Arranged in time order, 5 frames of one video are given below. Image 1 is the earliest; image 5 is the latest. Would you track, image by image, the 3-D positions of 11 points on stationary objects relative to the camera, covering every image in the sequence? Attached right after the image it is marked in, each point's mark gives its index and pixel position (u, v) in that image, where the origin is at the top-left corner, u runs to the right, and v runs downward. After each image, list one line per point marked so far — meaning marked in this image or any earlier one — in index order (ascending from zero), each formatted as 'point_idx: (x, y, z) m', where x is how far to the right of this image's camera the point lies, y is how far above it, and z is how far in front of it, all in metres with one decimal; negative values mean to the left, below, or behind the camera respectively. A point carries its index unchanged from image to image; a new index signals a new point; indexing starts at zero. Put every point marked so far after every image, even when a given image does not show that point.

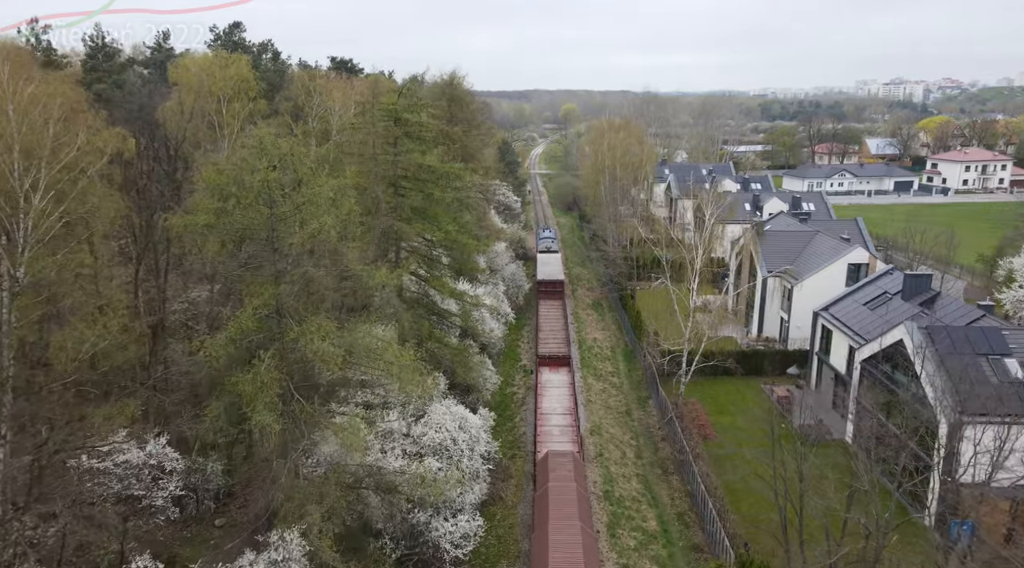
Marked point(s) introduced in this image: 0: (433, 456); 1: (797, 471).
0: (-2.0, -4.3, +17.7) m
1: (+5.4, -3.6, +13.5) m
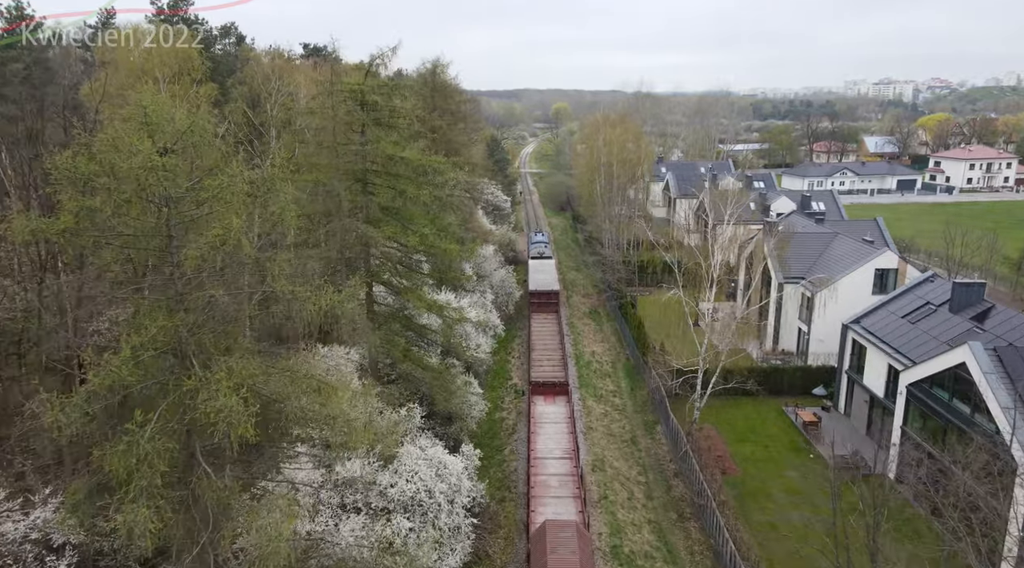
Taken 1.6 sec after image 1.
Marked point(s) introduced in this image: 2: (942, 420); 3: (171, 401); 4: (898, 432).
0: (-2.2, -4.7, +14.4) m
1: (+5.2, -3.9, +10.3) m
2: (+10.6, -3.3, +17.3) m
3: (-4.4, -1.5, +8.9) m
4: (+10.5, -4.0, +19.2) m
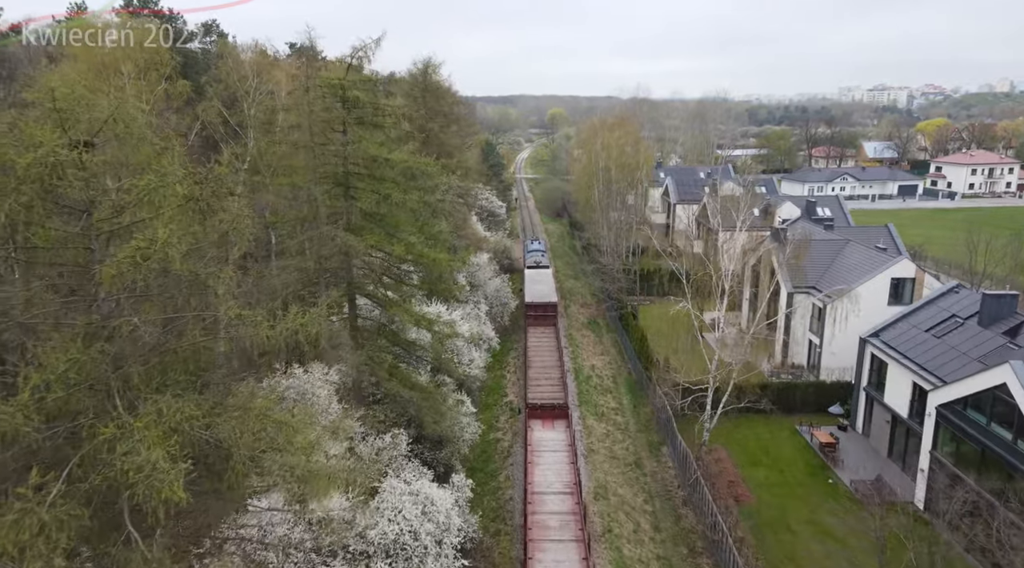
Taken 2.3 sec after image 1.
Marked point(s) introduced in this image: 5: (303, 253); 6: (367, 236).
0: (-2.3, -4.9, +12.8) m
1: (+5.2, -4.1, +8.7) m
2: (+10.5, -3.6, +15.8) m
3: (-4.4, -1.7, +7.3) m
4: (+10.4, -4.3, +17.7) m
5: (-4.8, +0.7, +16.2) m
6: (-3.4, +1.1, +16.5) m
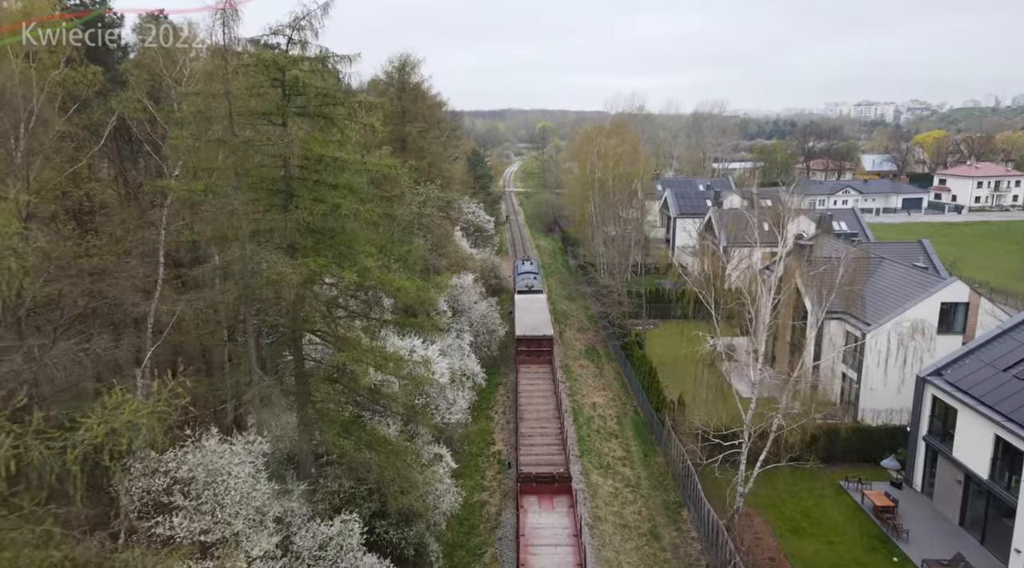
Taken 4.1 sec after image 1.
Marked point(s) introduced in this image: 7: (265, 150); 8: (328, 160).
0: (-2.5, -5.5, +8.9) m
1: (+5.1, -4.6, +5.0) m
2: (+10.3, -4.2, +12.1) m
3: (-4.5, -2.2, +3.4) m
4: (+10.2, -5.0, +14.0) m
5: (-5.0, +0.1, +12.4) m
6: (-3.6, +0.5, +12.7) m
7: (-4.5, +2.4, +12.4) m
8: (-3.3, +2.3, +12.7) m
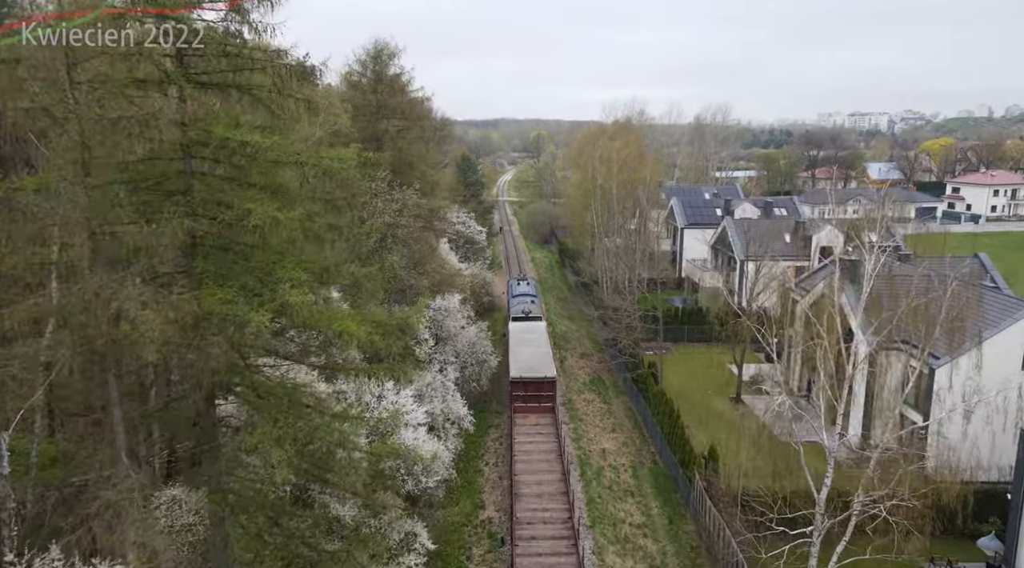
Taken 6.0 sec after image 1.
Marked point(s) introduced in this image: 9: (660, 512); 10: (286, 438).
0: (-2.5, -6.0, +4.8) m
1: (+5.1, -5.0, +1.0) m
2: (+10.2, -4.7, +8.2) m
3: (-4.5, -2.6, -0.6) m
4: (+10.1, -5.5, +10.0) m
5: (-5.1, -0.5, +8.4) m
6: (-3.7, -0.1, +8.7) m
7: (-4.6, +1.8, +8.4) m
8: (-3.4, +1.7, +8.8) m
9: (+3.6, -5.6, +17.3) m
10: (-3.1, -1.9, +9.6) m
